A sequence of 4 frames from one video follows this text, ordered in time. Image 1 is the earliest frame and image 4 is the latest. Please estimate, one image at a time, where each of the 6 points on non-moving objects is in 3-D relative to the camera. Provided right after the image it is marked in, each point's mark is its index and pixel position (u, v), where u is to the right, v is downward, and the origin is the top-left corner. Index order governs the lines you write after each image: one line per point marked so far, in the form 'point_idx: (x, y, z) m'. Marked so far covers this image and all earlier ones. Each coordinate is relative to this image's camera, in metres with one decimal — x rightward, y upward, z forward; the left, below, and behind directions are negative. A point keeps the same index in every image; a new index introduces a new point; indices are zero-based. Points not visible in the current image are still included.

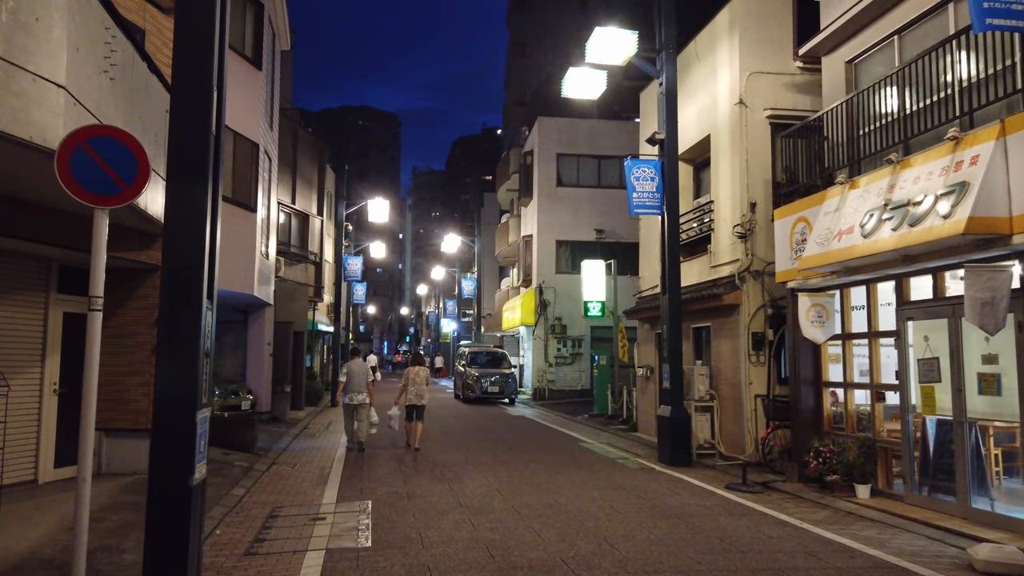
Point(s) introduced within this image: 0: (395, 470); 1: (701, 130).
0: (-1.9, -2.9, +12.6) m
1: (+3.5, +2.9, +14.4) m
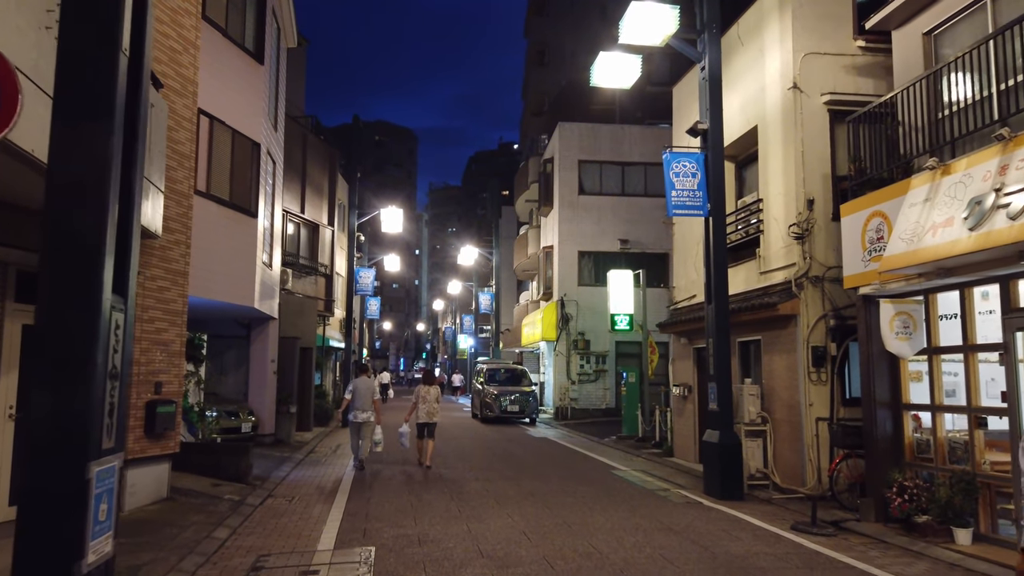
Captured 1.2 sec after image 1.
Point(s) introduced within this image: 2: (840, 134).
0: (-1.5, -3.0, +11.1) m
1: (+3.9, +2.8, +12.9) m
2: (+4.9, +2.3, +11.6) m
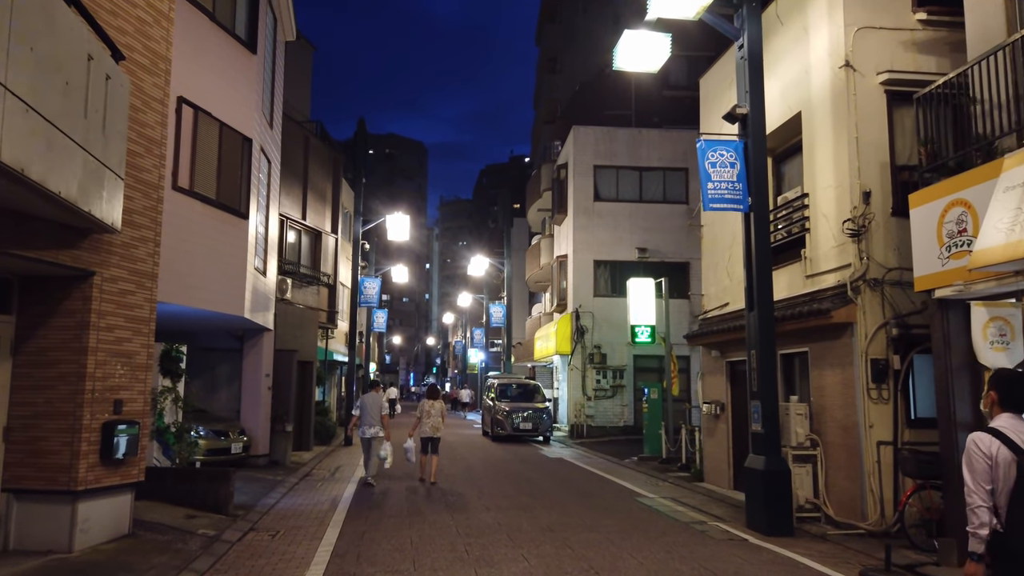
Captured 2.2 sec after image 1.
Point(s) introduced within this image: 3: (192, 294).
0: (-1.3, -3.1, +9.7) m
1: (+4.1, +2.7, +11.6) m
2: (+5.1, +2.2, +10.3) m
3: (-5.0, -0.1, +12.3) m
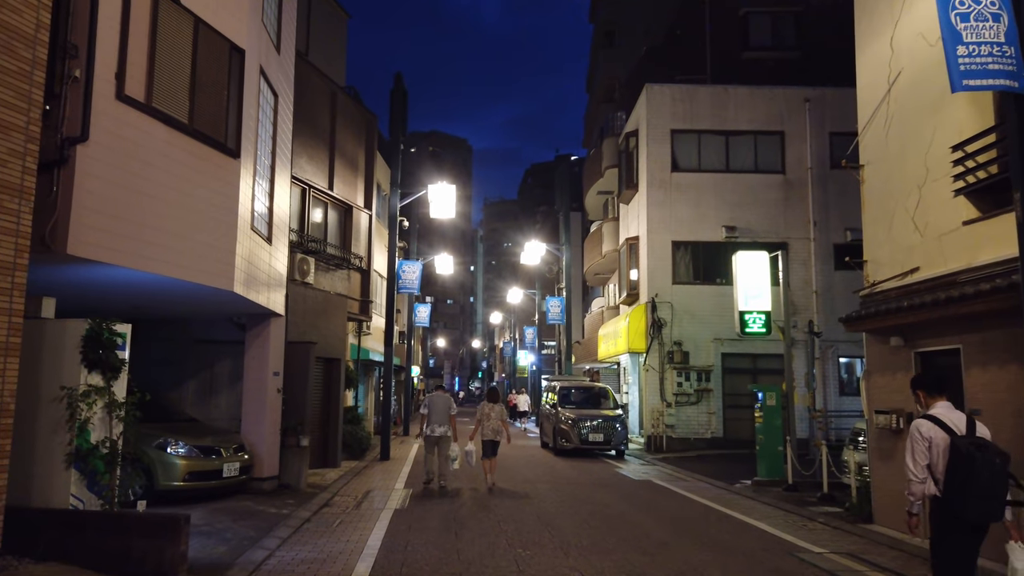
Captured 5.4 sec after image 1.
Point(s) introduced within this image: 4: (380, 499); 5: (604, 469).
0: (-0.4, -2.6, +5.8) m
1: (+5.1, +3.2, +7.4) m
2: (+6.0, +2.8, +6.0) m
3: (-4.0, +0.4, +8.6) m
4: (-2.2, -3.4, +12.7) m
5: (+2.1, -4.0, +17.4) m
